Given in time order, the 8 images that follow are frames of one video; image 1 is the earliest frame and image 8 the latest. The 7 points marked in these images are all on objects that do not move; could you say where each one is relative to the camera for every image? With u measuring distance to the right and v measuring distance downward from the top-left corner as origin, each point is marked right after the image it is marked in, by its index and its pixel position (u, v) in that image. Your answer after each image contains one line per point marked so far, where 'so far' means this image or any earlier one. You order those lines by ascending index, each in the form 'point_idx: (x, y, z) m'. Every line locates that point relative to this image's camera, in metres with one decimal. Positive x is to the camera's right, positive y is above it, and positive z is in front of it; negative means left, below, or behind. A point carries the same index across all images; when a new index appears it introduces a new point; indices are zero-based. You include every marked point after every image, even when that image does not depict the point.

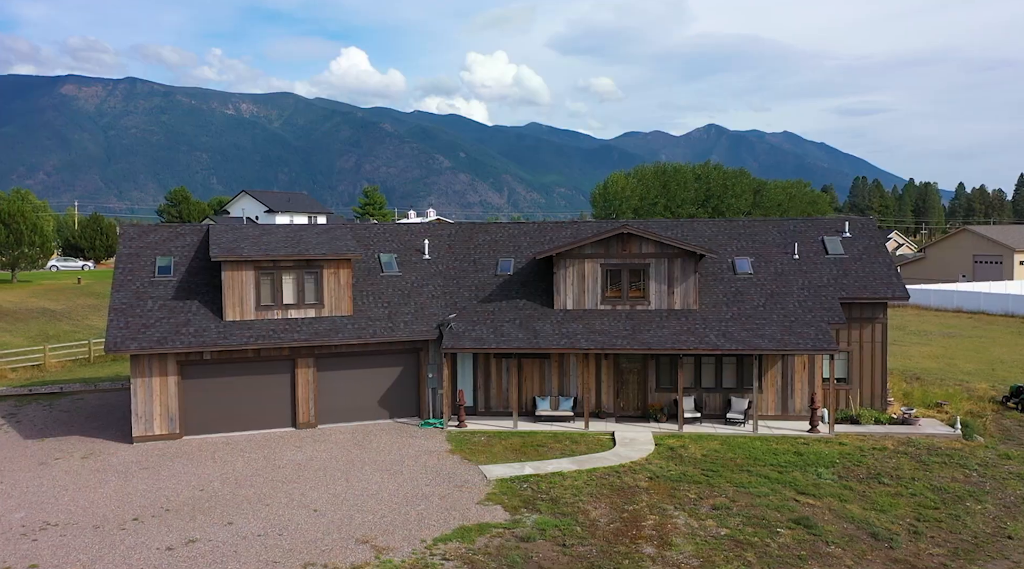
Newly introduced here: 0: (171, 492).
0: (-3.7, -2.3, +9.4) m
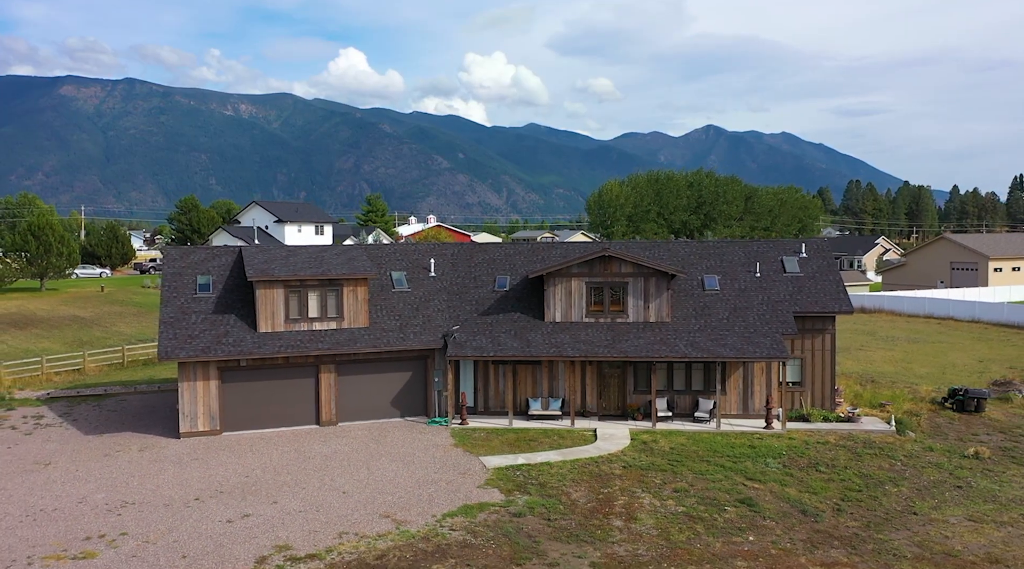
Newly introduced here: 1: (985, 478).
0: (-3.8, -2.5, +11.2) m
1: (+6.4, -2.5, +11.6) m
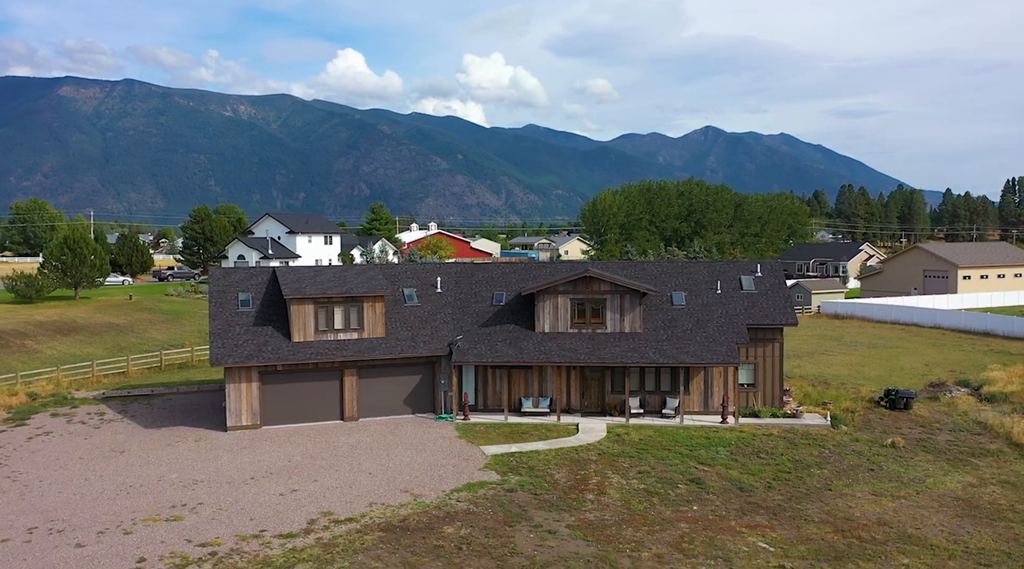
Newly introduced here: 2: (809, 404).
0: (-3.9, -2.8, +13.7) m
1: (+6.3, -2.8, +14.0) m
2: (+6.0, -2.4, +17.6) m
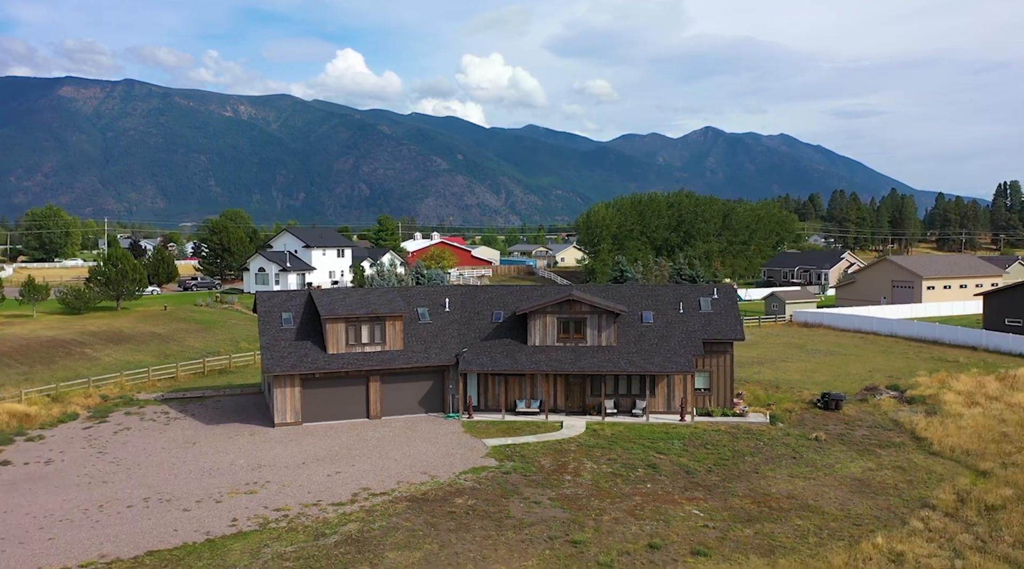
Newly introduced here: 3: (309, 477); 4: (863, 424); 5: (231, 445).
0: (-3.9, -3.3, +17.1) m
1: (+6.2, -3.3, +17.5) m
2: (+5.9, -2.9, +21.0) m
3: (-3.6, -3.4, +15.4) m
4: (+8.0, -3.1, +19.7) m
5: (-5.8, -3.3, +17.7) m
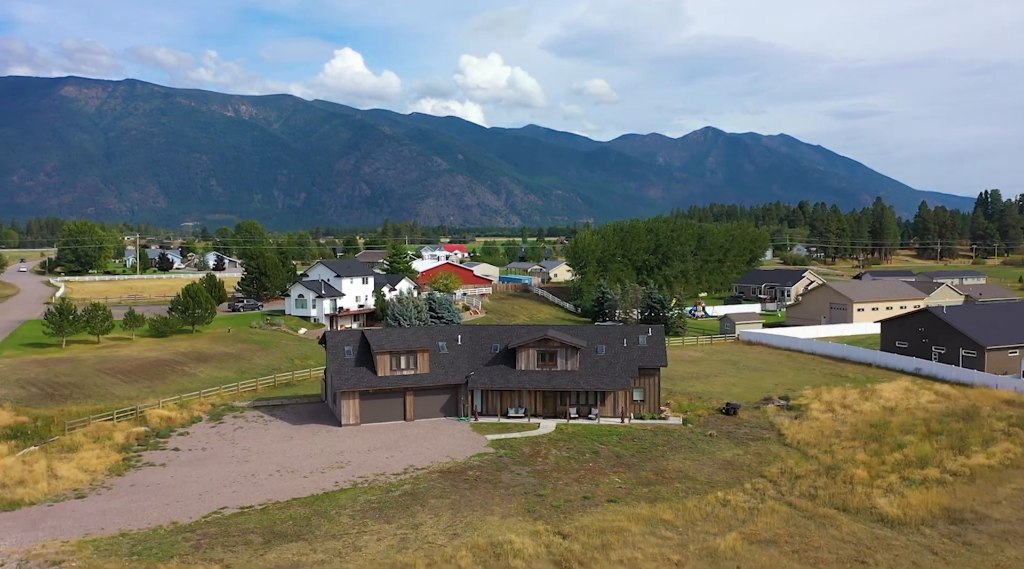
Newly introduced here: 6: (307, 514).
0: (-4.2, -4.7, +25.9) m
1: (+6.0, -4.8, +26.2) m
2: (+5.7, -4.3, +29.8) m
3: (-3.9, -4.9, +24.1) m
4: (+7.8, -4.6, +28.4) m
5: (-6.0, -4.7, +26.5) m
6: (-4.8, -5.2, +19.7) m
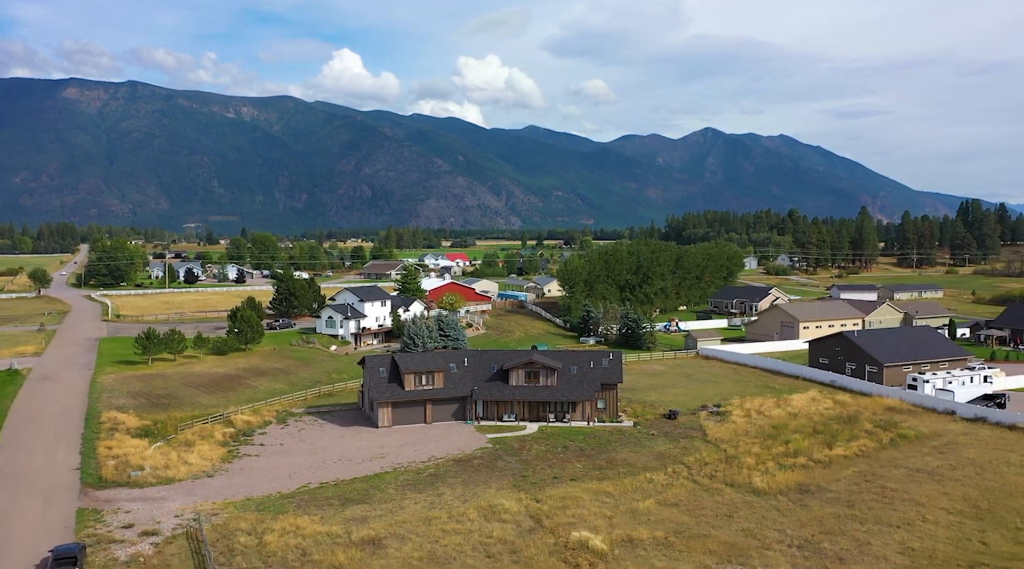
0: (-4.5, -6.4, +35.3) m
1: (+5.7, -6.4, +35.7) m
2: (+5.4, -5.9, +39.2) m
3: (-4.2, -6.5, +33.6) m
4: (+7.5, -6.2, +37.9) m
5: (-6.3, -6.3, +35.9) m
6: (-5.0, -6.8, +29.2) m
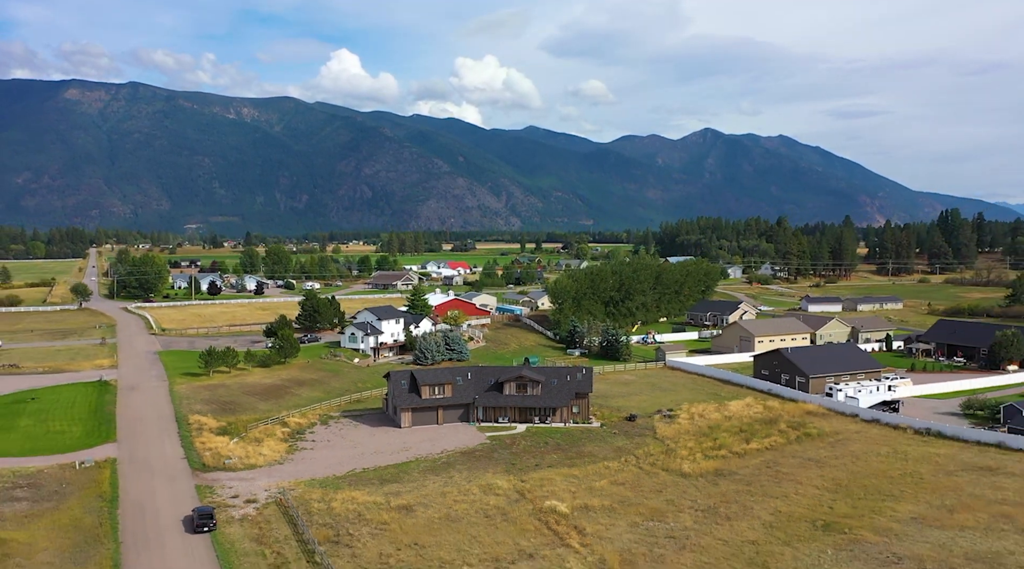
0: (-4.8, -8.1, +45.8) m
1: (+5.3, -8.1, +46.2) m
2: (+5.0, -7.7, +49.8) m
3: (-4.5, -8.2, +44.1) m
4: (+7.2, -8.0, +48.4) m
5: (-6.6, -8.1, +46.4) m
6: (-5.4, -8.6, +39.7) m
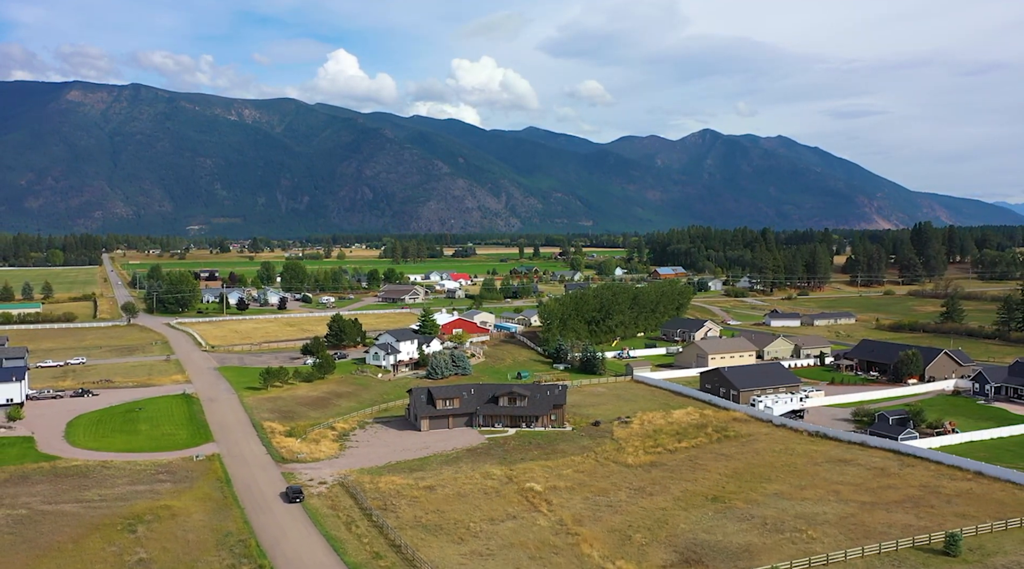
0: (-5.3, -10.9, +61.2) m
1: (+4.8, -10.9, +61.6) m
2: (+4.5, -10.5, +65.1) m
3: (-5.0, -11.0, +59.5) m
4: (+6.6, -10.7, +63.8) m
5: (-7.2, -10.9, +61.8) m
6: (-5.9, -11.4, +55.1) m
